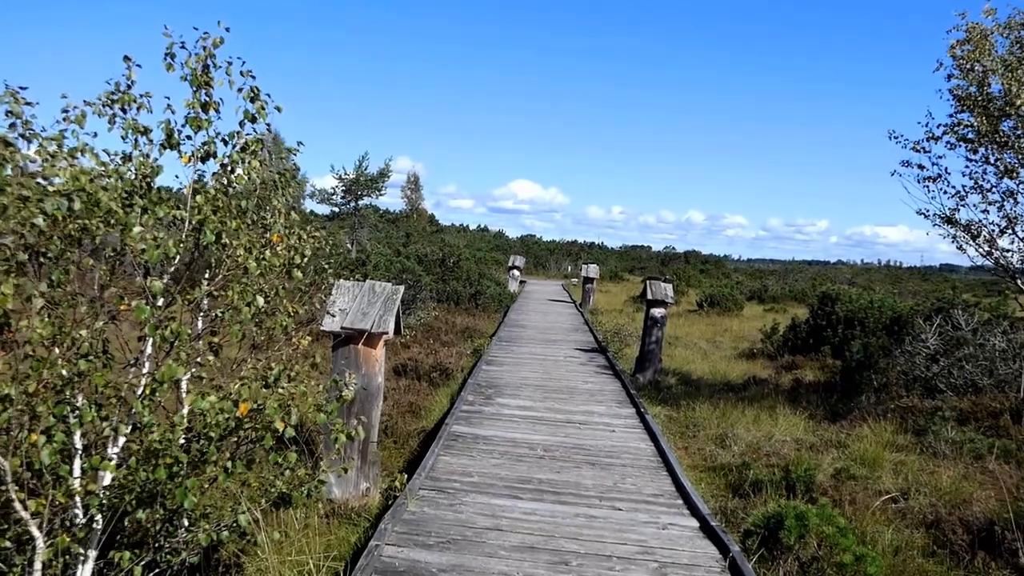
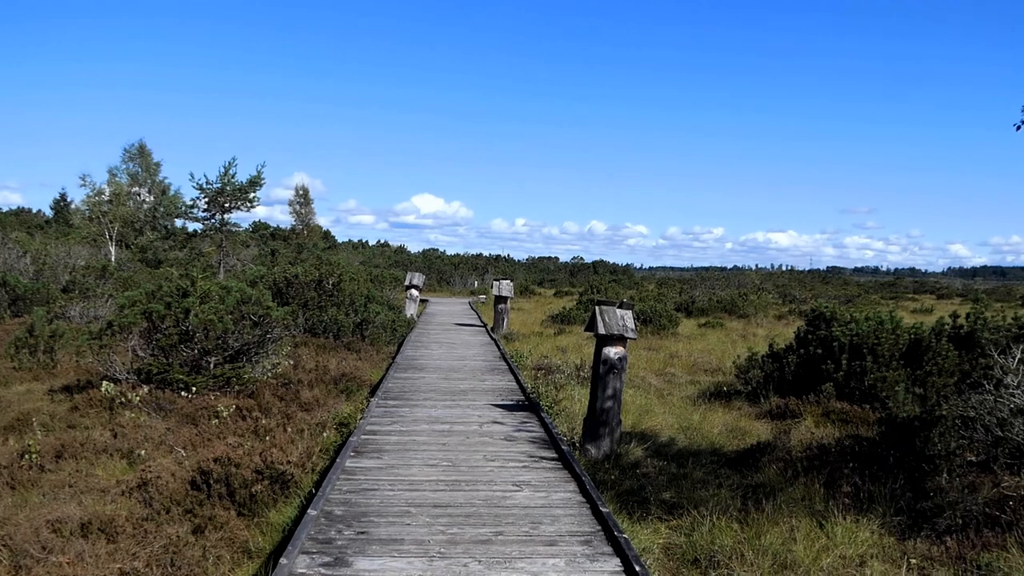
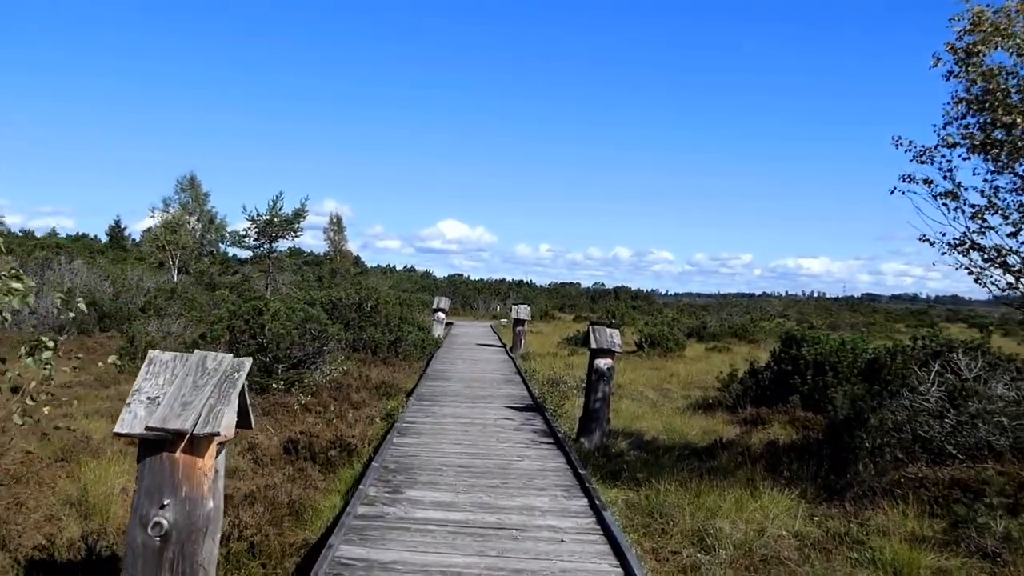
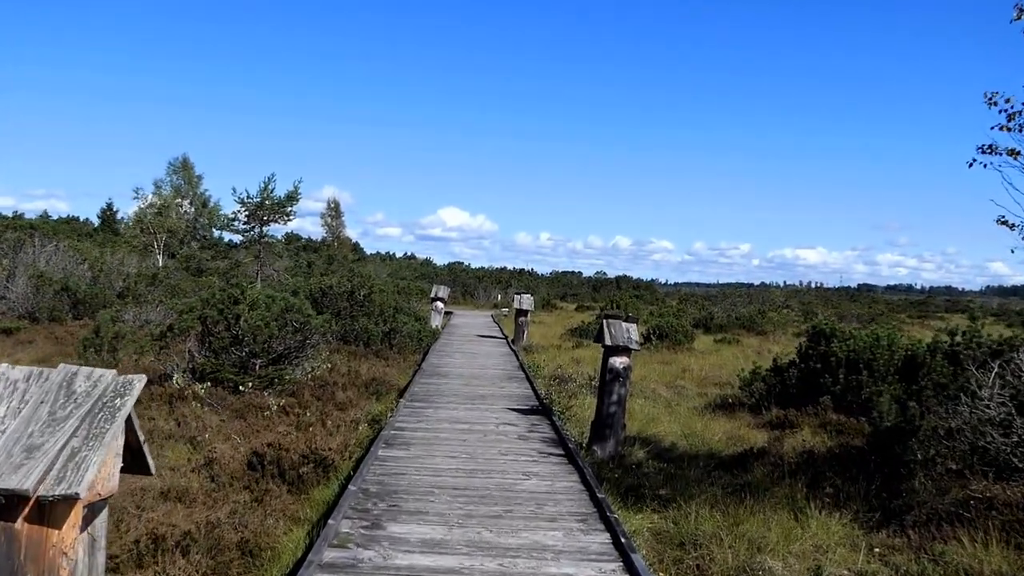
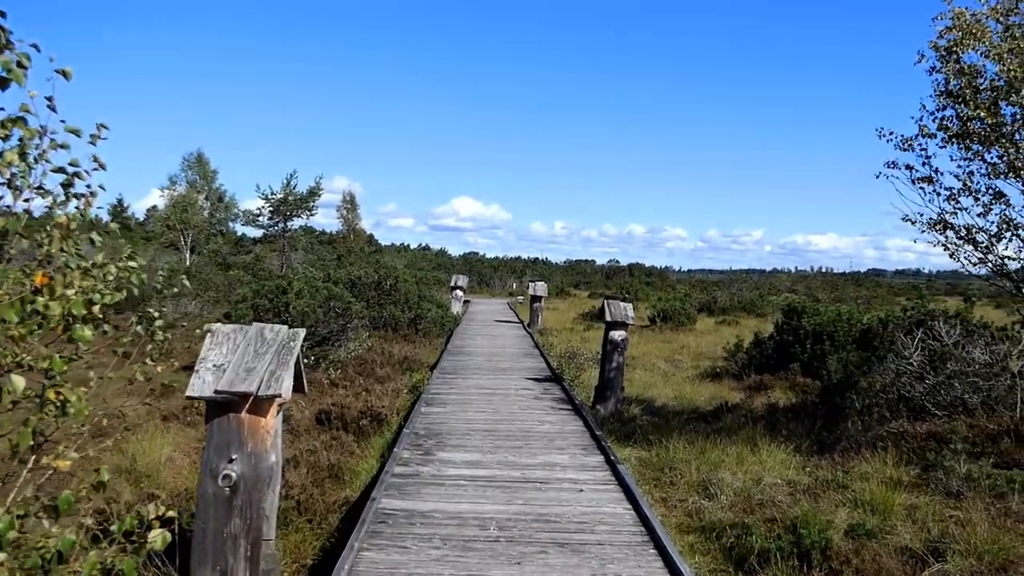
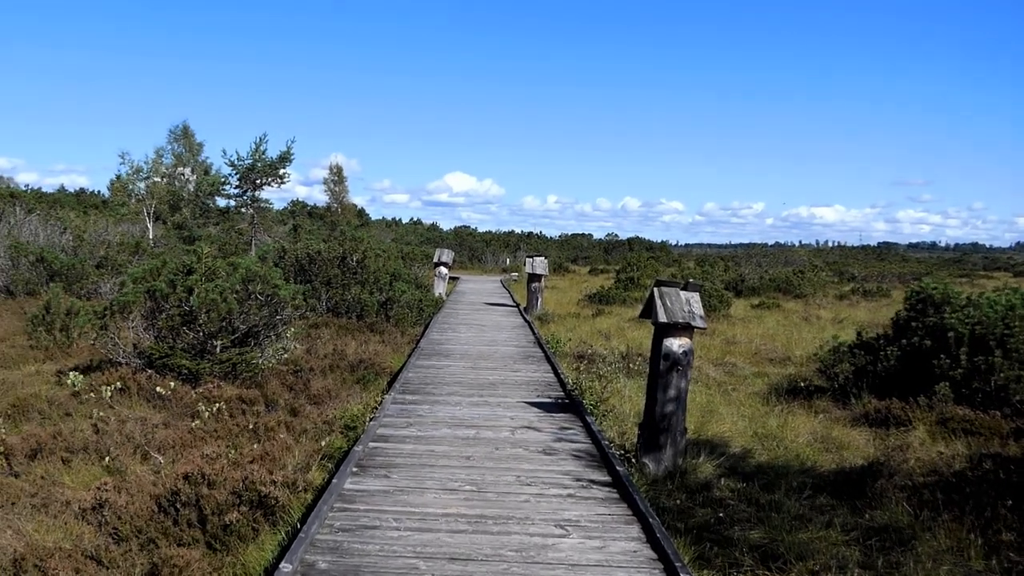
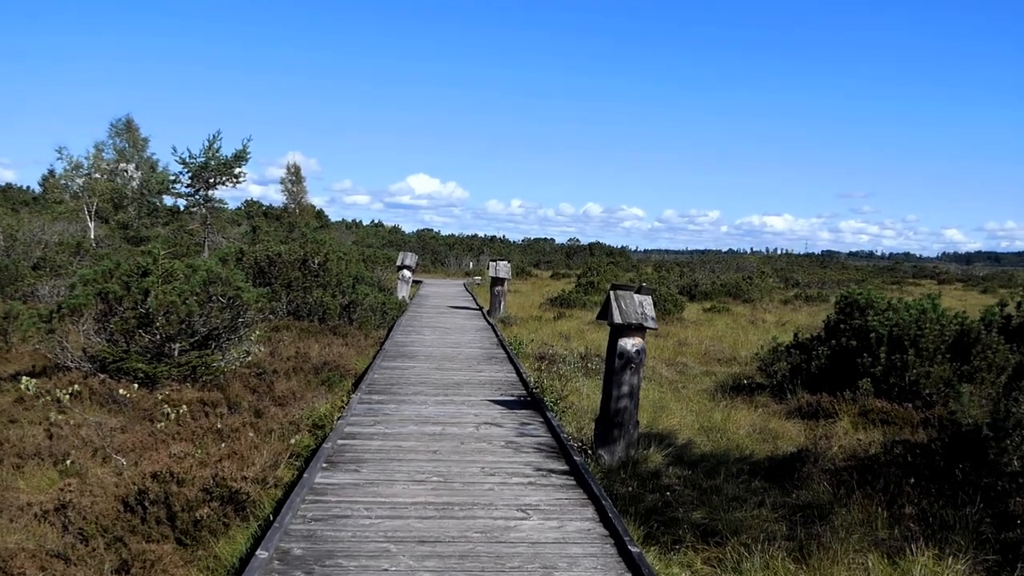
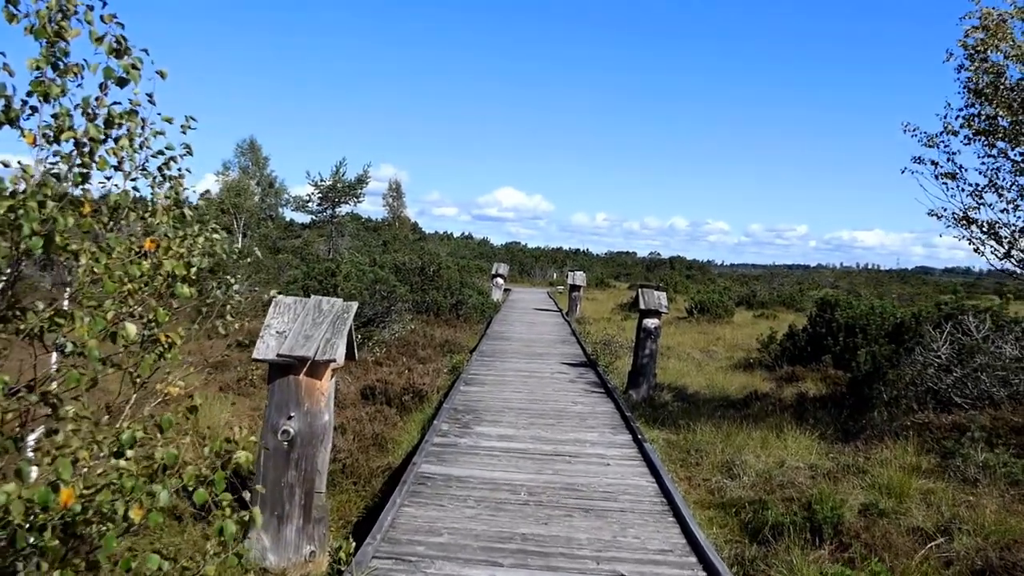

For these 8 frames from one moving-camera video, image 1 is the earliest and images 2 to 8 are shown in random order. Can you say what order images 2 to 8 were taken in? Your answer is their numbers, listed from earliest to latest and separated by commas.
8, 5, 3, 4, 2, 7, 6
